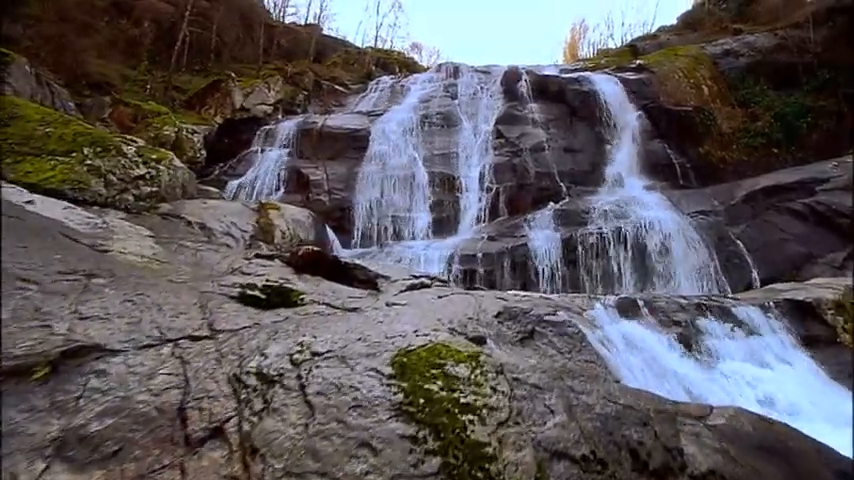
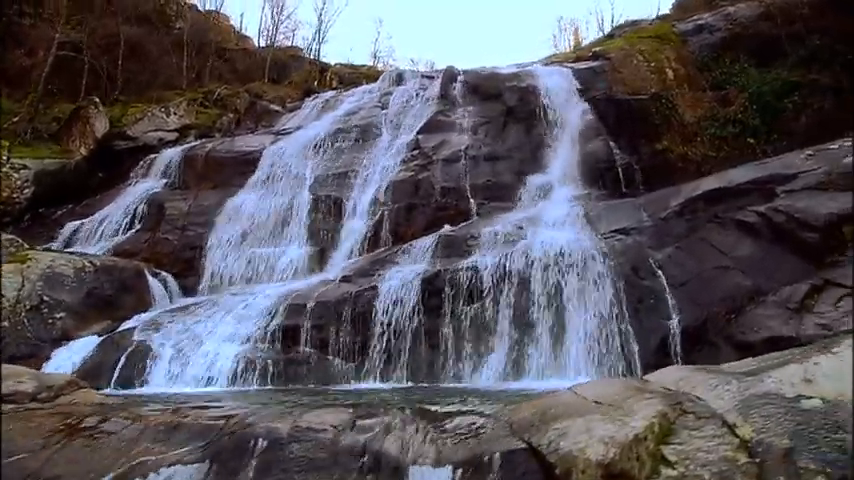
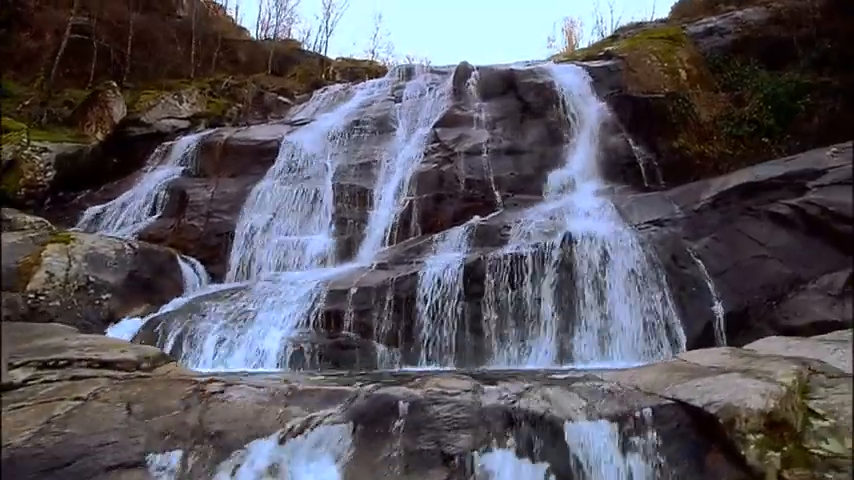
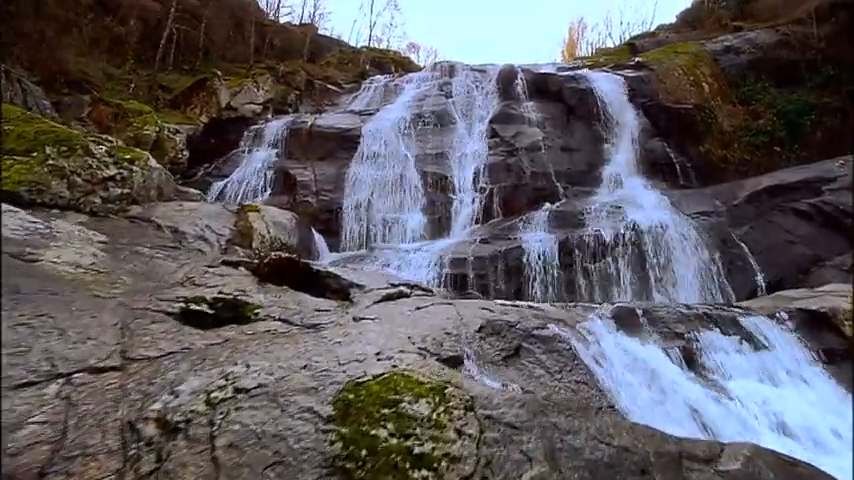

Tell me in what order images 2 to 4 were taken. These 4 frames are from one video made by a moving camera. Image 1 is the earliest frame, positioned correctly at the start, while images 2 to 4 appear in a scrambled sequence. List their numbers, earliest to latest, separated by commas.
4, 3, 2
